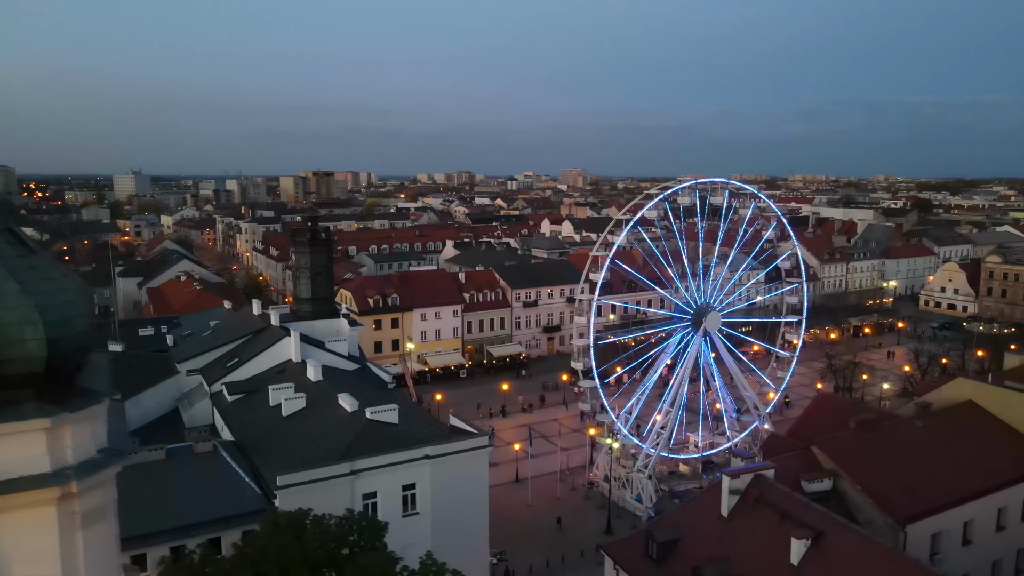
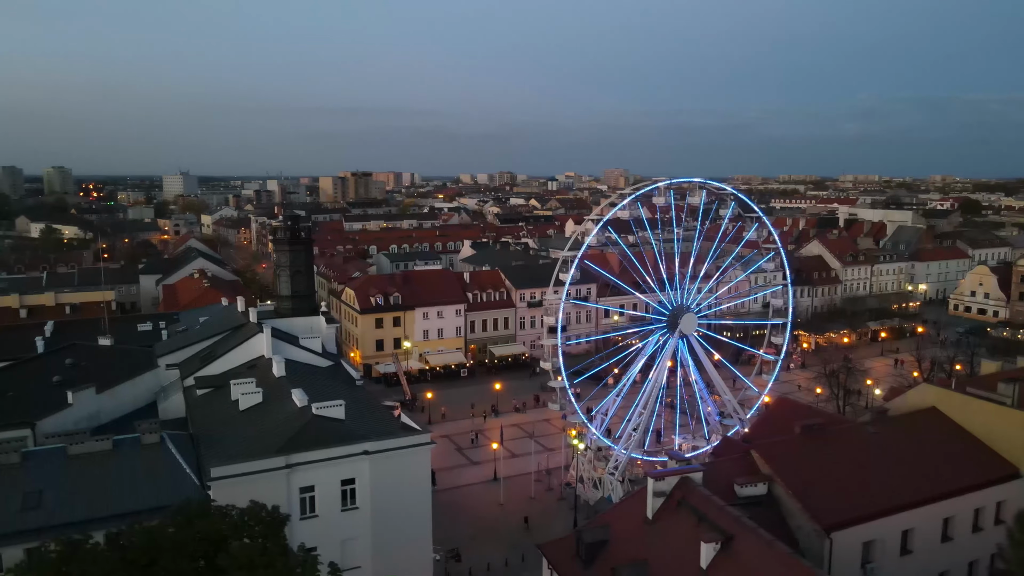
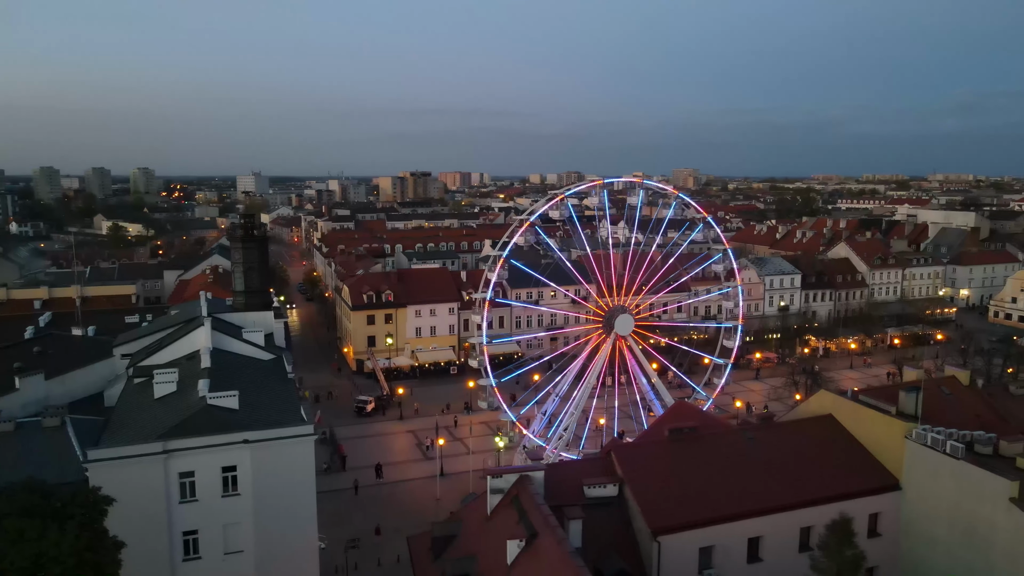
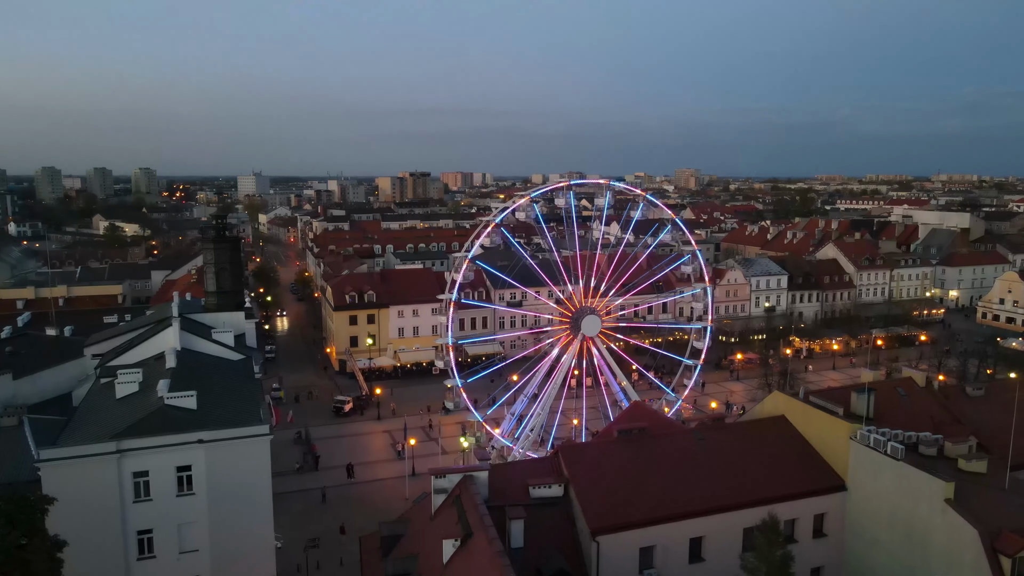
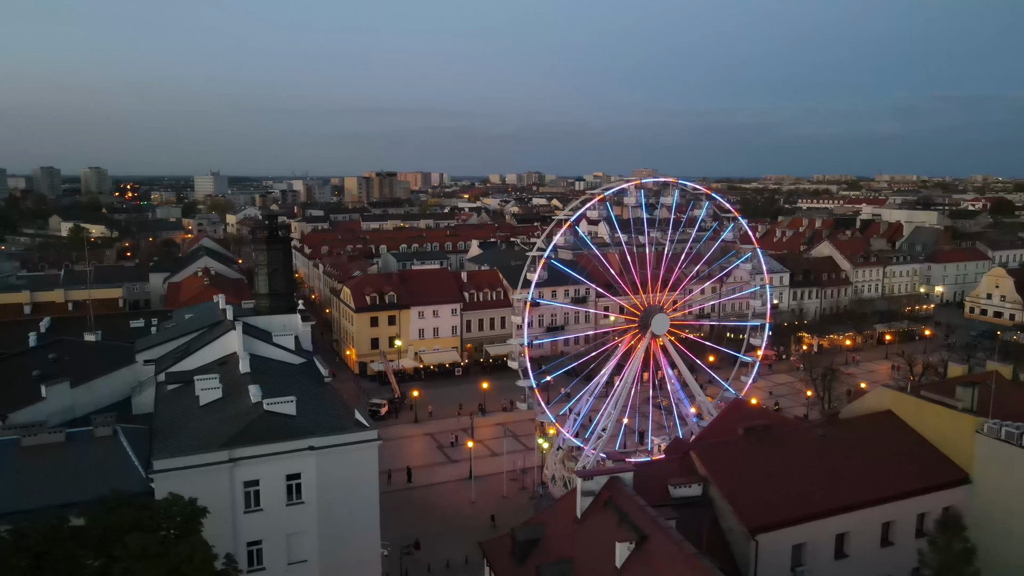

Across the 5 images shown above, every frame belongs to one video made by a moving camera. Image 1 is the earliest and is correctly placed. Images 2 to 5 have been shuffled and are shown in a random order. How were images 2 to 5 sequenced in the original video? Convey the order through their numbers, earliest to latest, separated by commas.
2, 5, 3, 4
